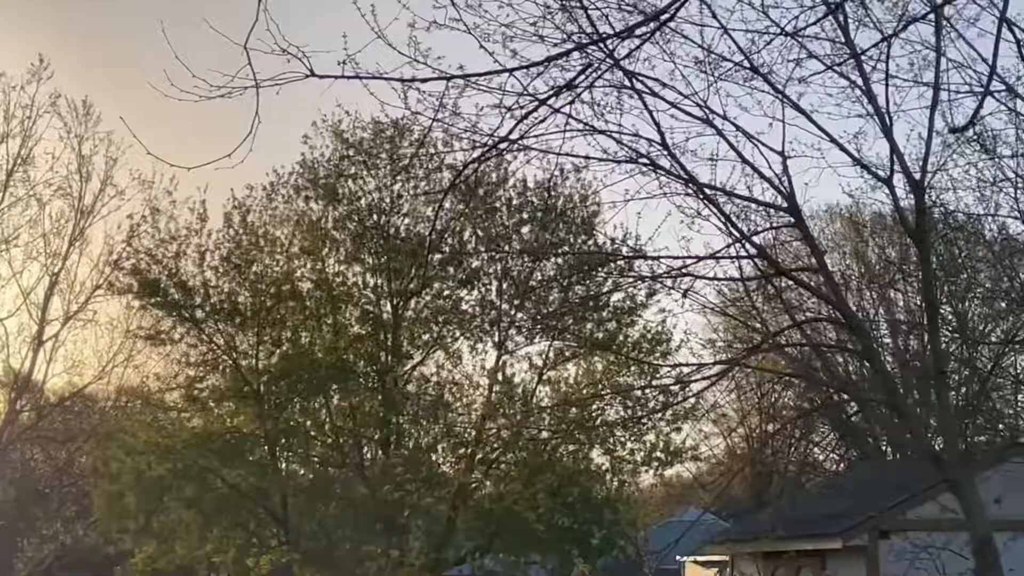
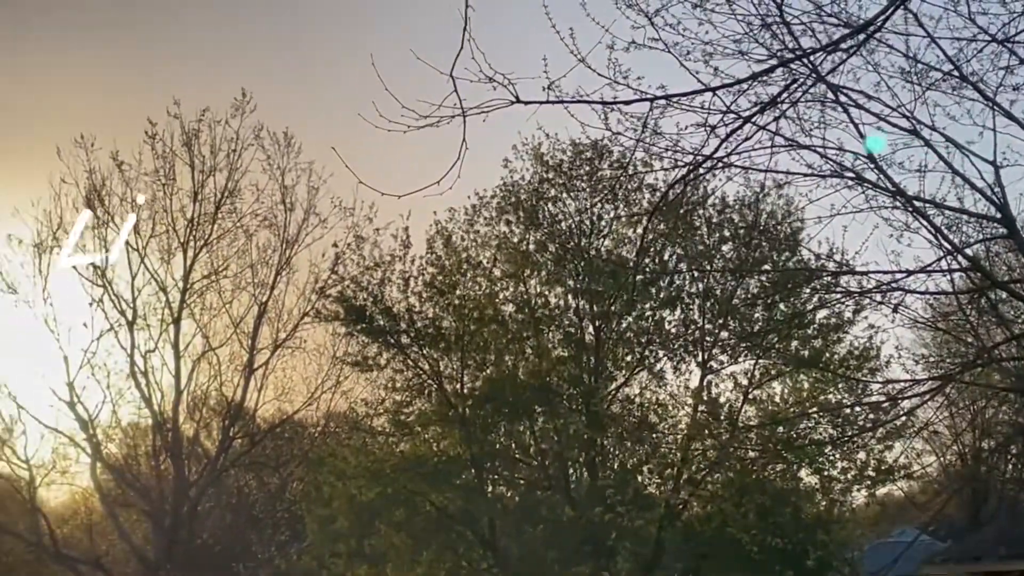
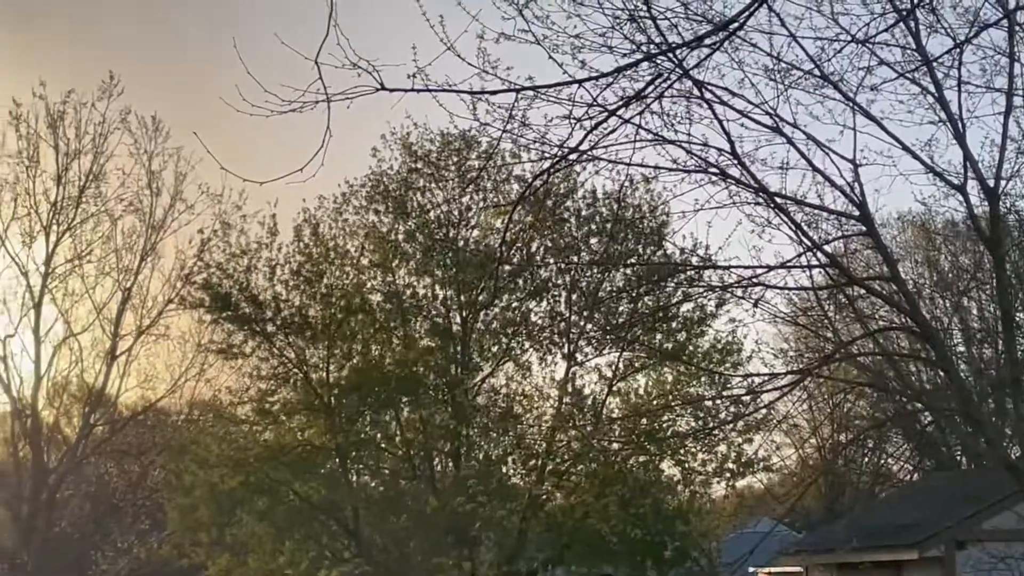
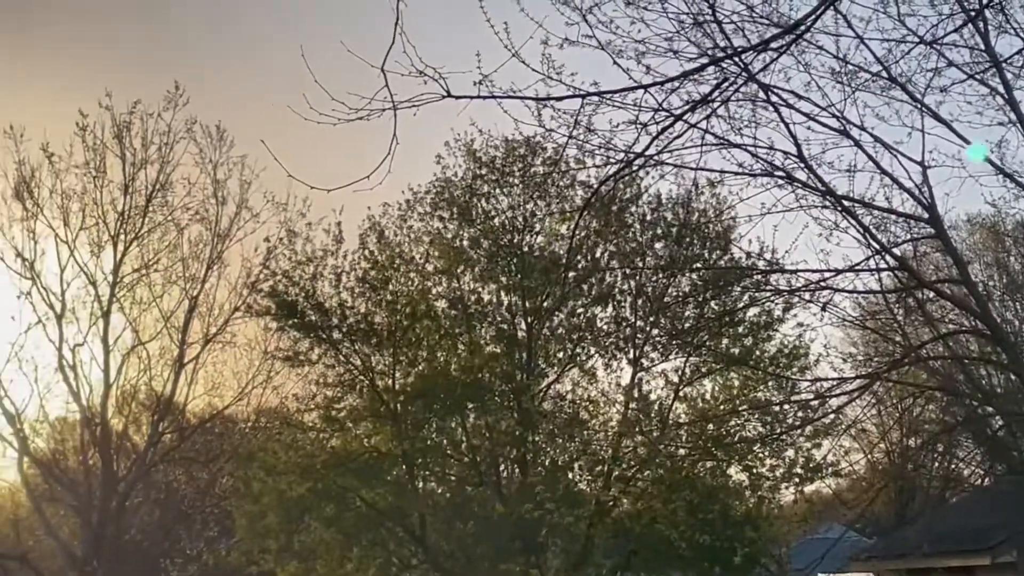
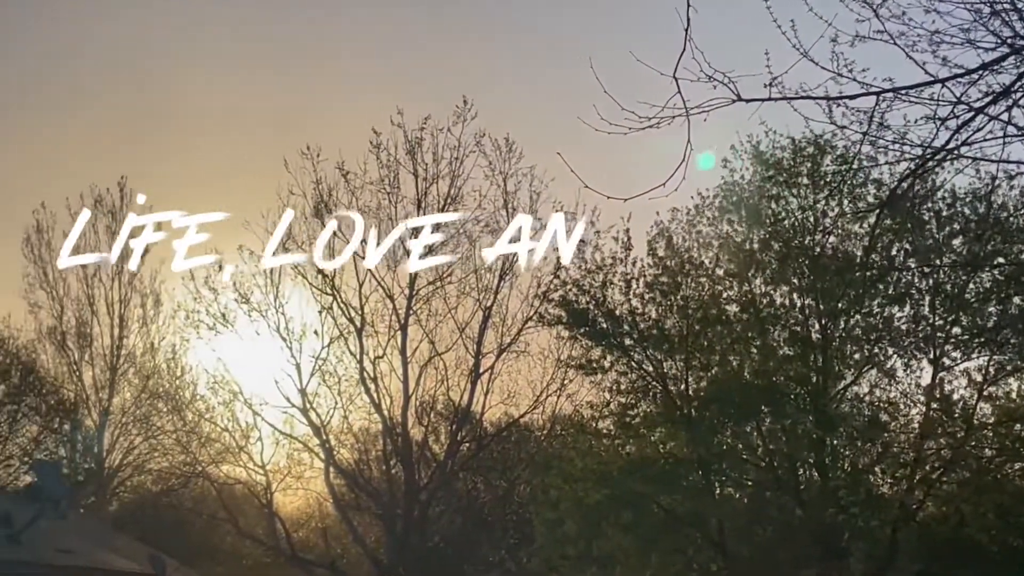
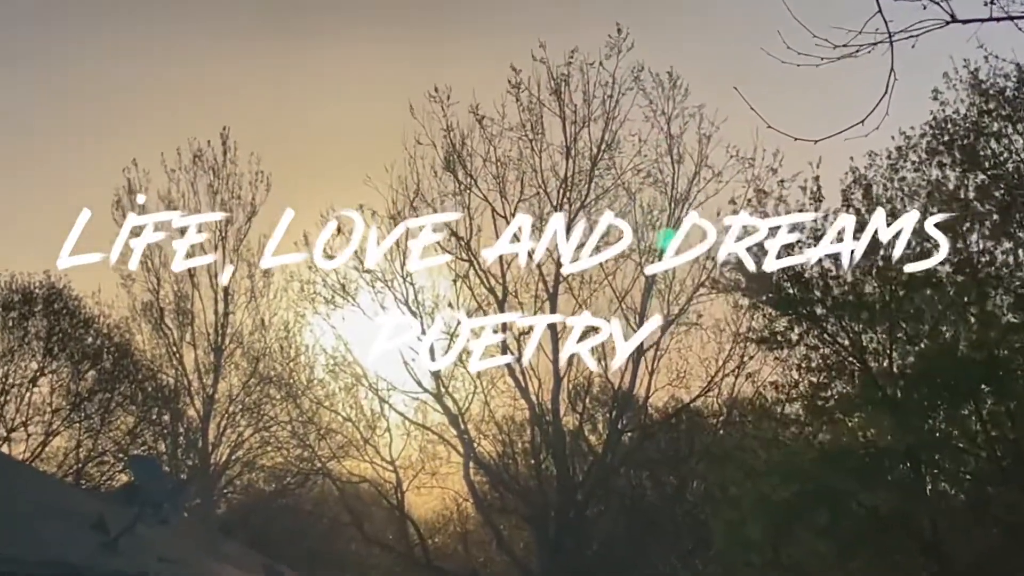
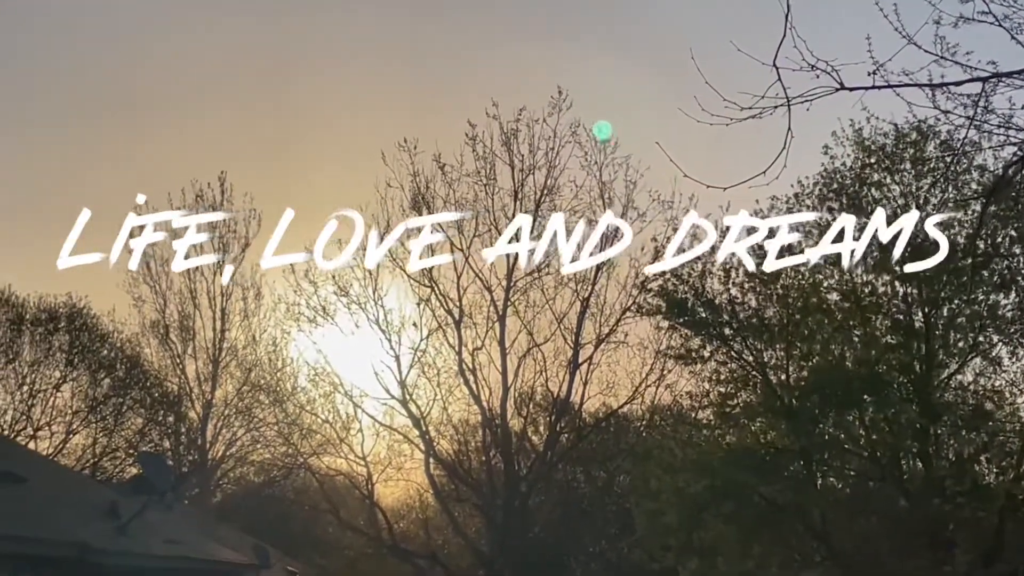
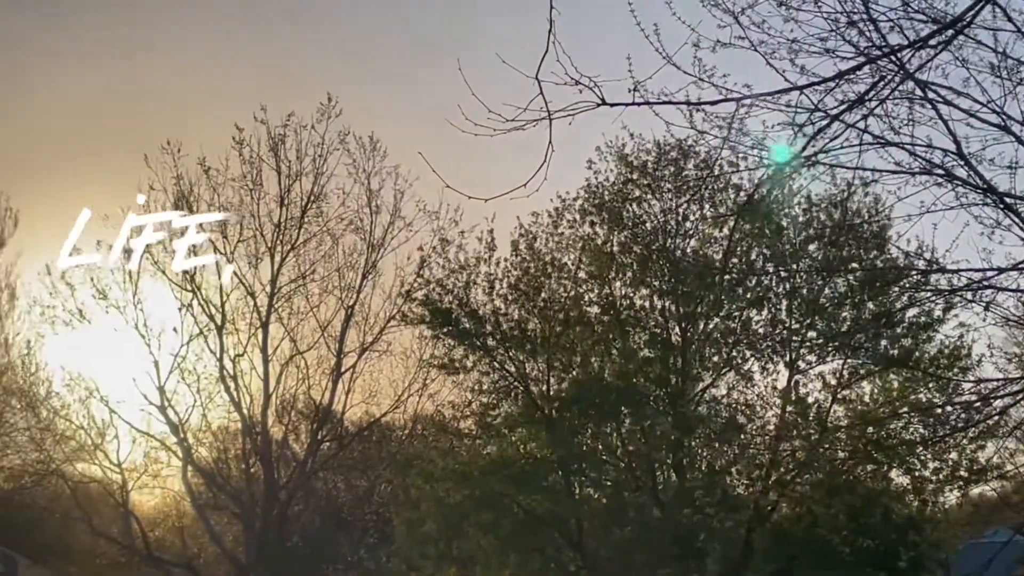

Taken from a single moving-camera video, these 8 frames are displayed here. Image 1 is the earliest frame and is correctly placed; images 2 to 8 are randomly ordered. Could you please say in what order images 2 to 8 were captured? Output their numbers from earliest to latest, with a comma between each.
3, 4, 2, 8, 5, 7, 6
